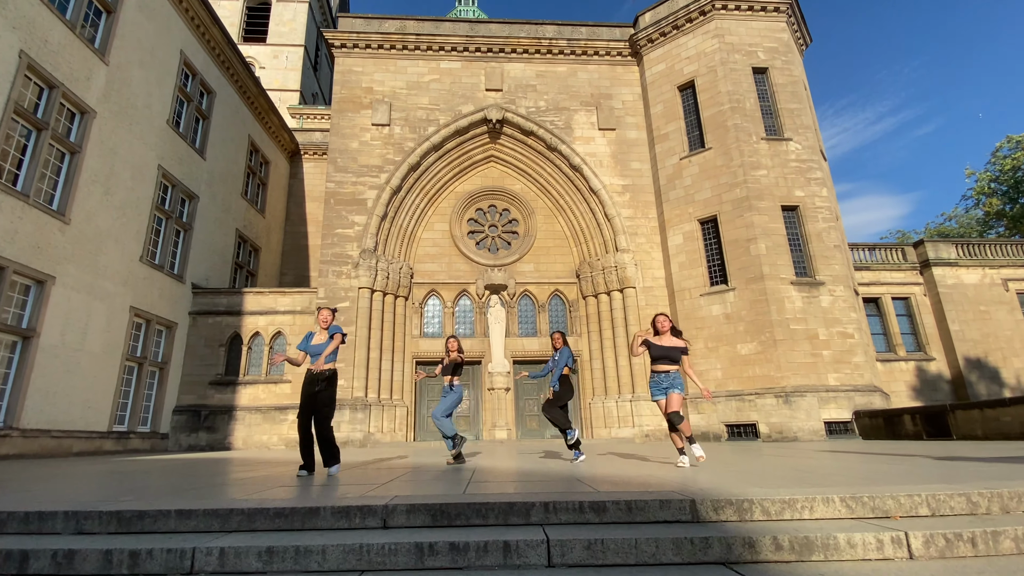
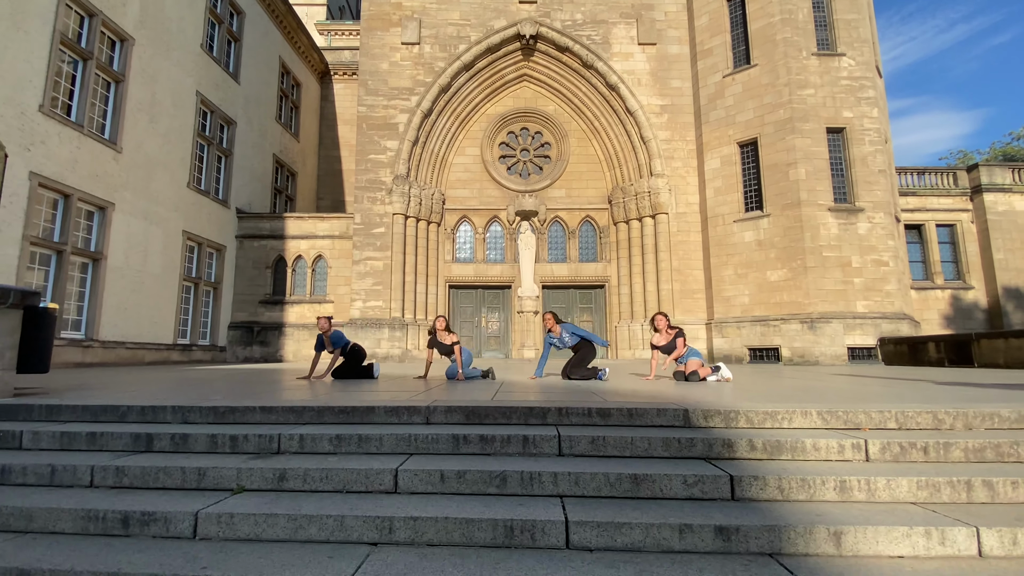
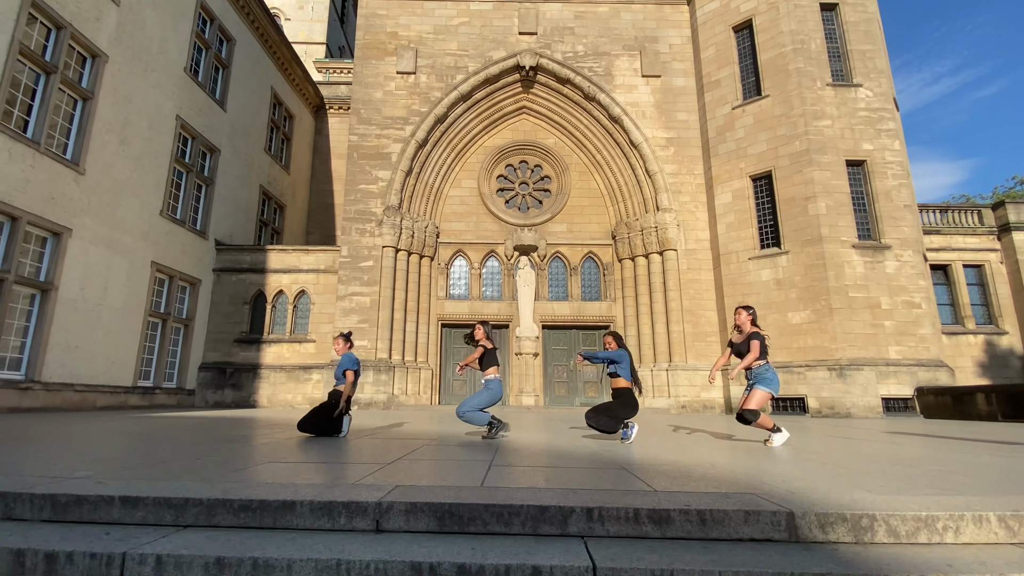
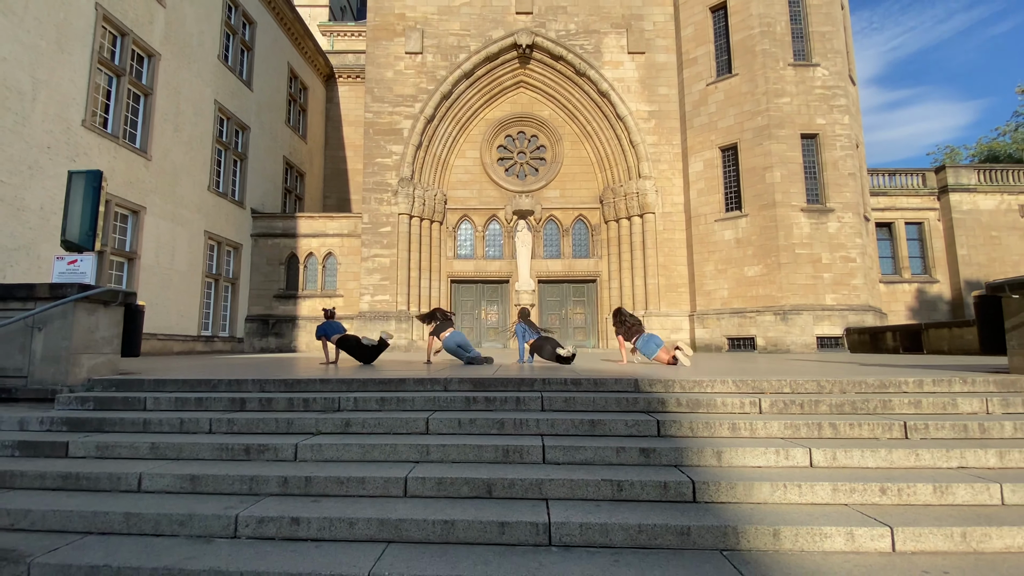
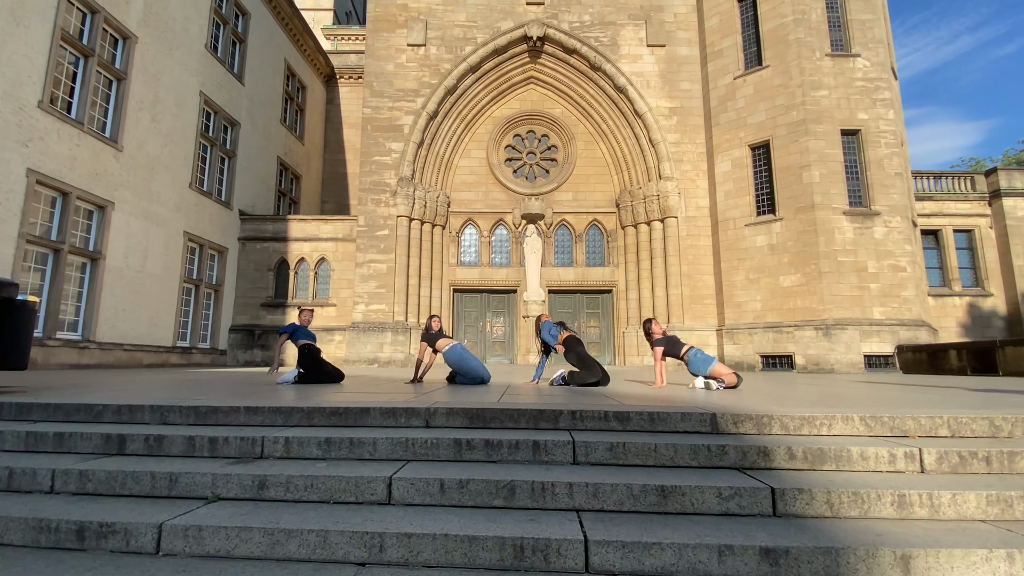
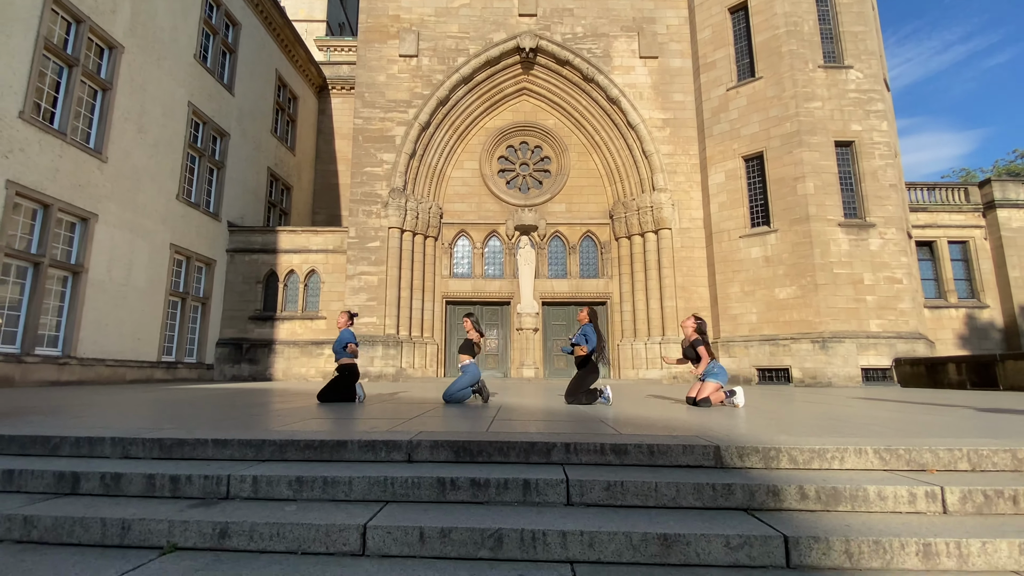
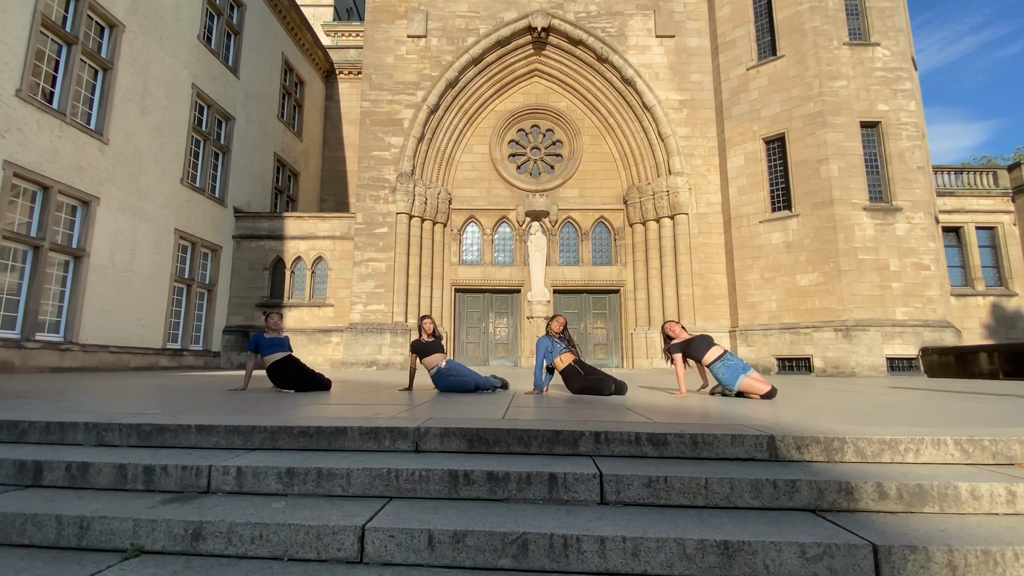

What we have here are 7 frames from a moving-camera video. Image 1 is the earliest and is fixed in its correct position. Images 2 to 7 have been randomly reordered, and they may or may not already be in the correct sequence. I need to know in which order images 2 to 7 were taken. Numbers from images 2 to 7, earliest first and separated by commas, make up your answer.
3, 6, 2, 4, 5, 7
